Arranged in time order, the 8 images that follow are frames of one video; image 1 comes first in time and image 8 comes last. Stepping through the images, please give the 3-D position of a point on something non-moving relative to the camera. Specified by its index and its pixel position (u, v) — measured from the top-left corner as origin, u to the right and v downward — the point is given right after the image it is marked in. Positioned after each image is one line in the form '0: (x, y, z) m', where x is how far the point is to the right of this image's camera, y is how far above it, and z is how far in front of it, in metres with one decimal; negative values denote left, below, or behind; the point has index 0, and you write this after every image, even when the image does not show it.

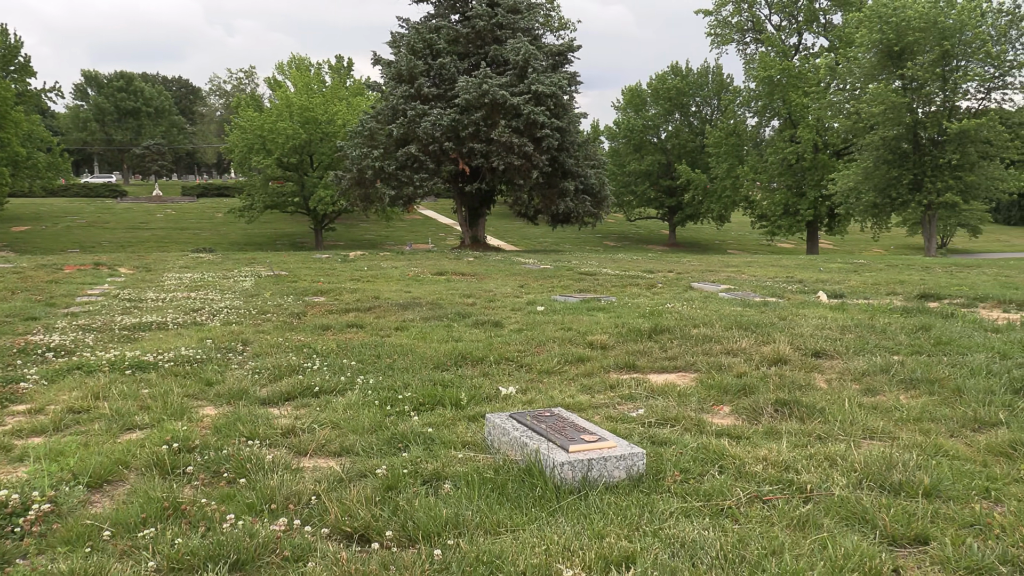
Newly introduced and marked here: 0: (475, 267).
0: (-0.9, +0.5, +18.6) m
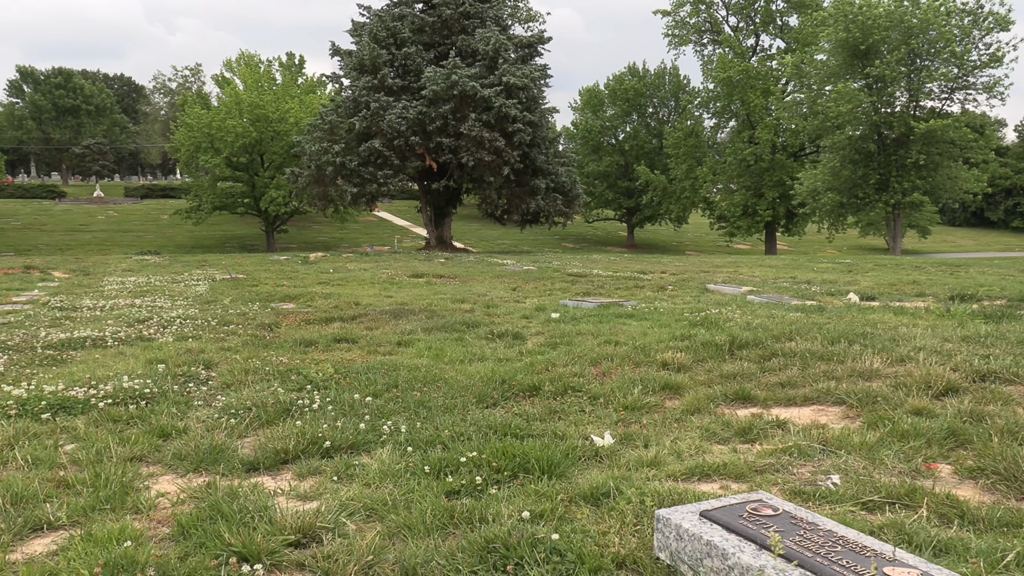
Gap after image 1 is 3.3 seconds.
0: (-1.3, +0.4, +17.0) m
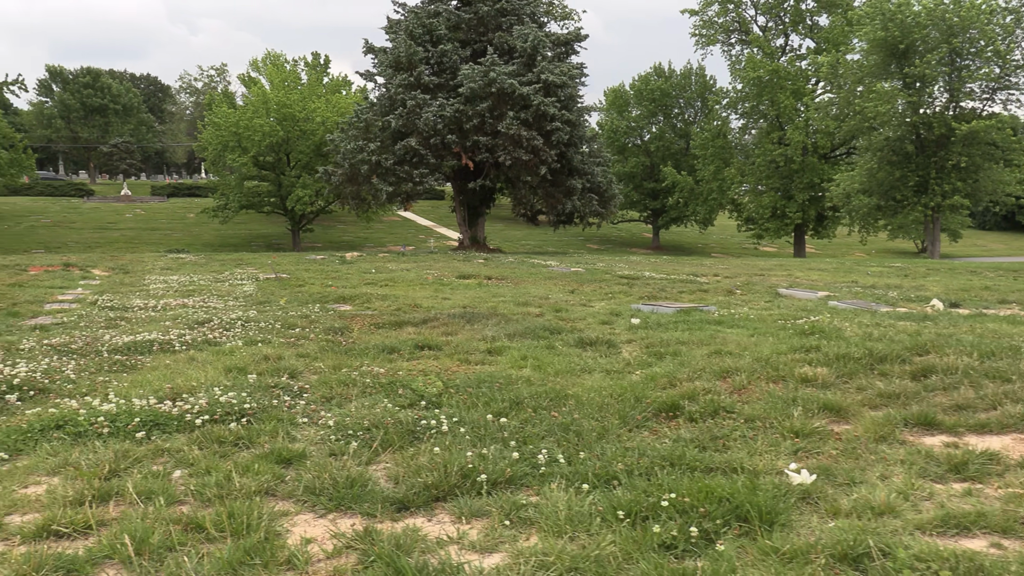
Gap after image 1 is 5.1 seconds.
0: (-0.4, +0.4, +16.6) m
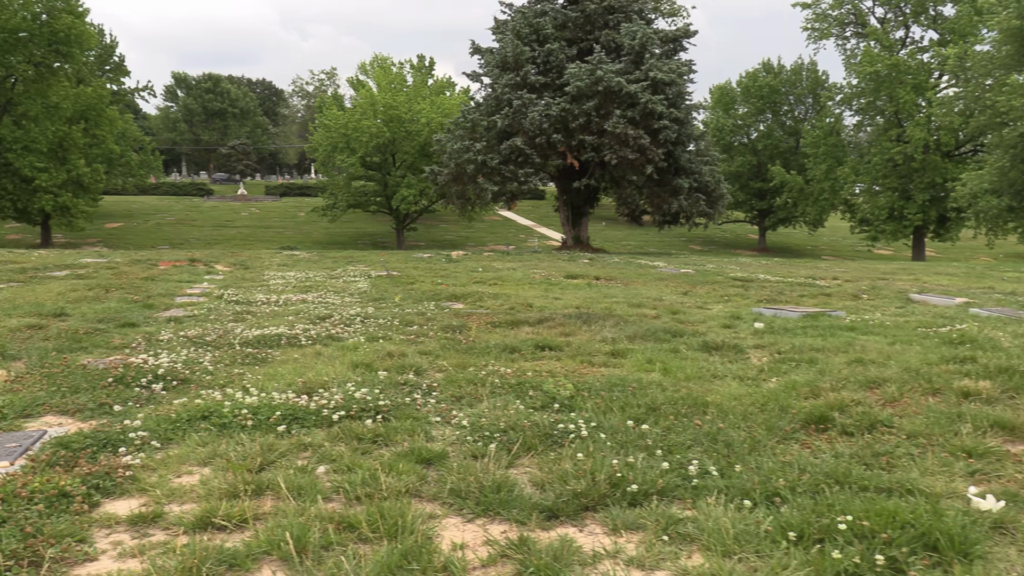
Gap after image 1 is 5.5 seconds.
0: (+1.8, +0.4, +16.4) m
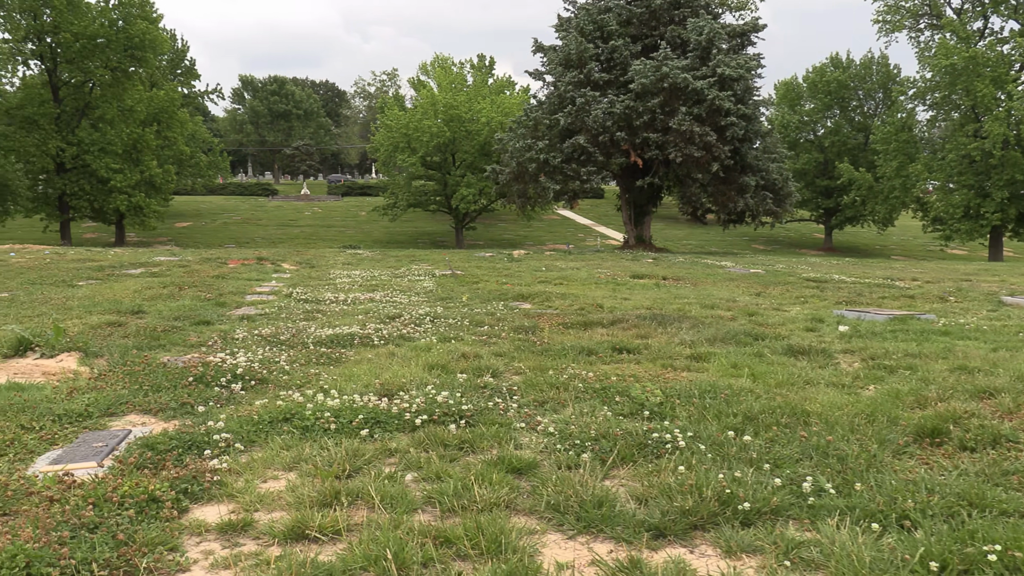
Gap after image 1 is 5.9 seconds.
0: (+3.1, +0.4, +16.1) m
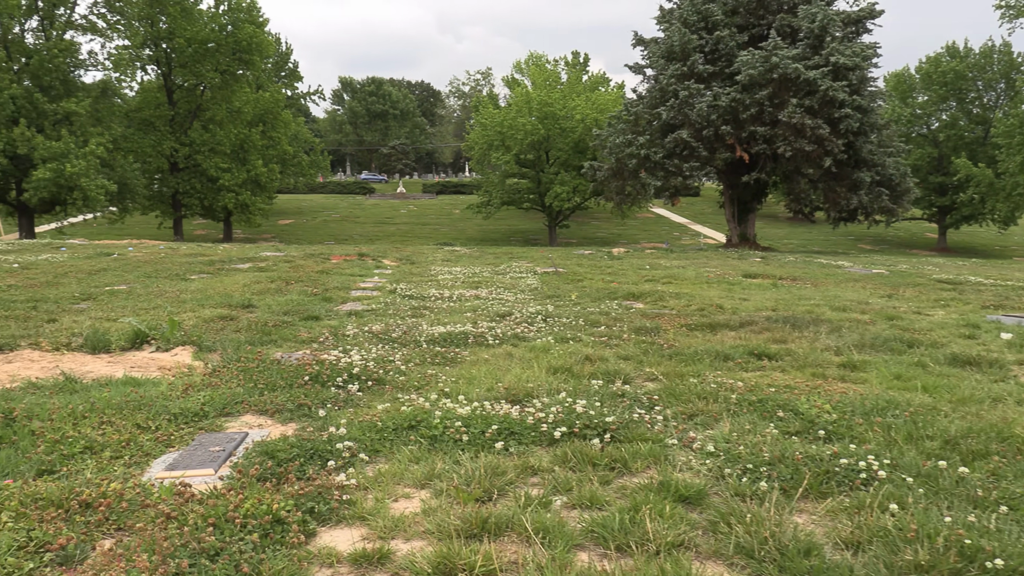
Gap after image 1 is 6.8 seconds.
0: (+5.1, +0.3, +15.2) m
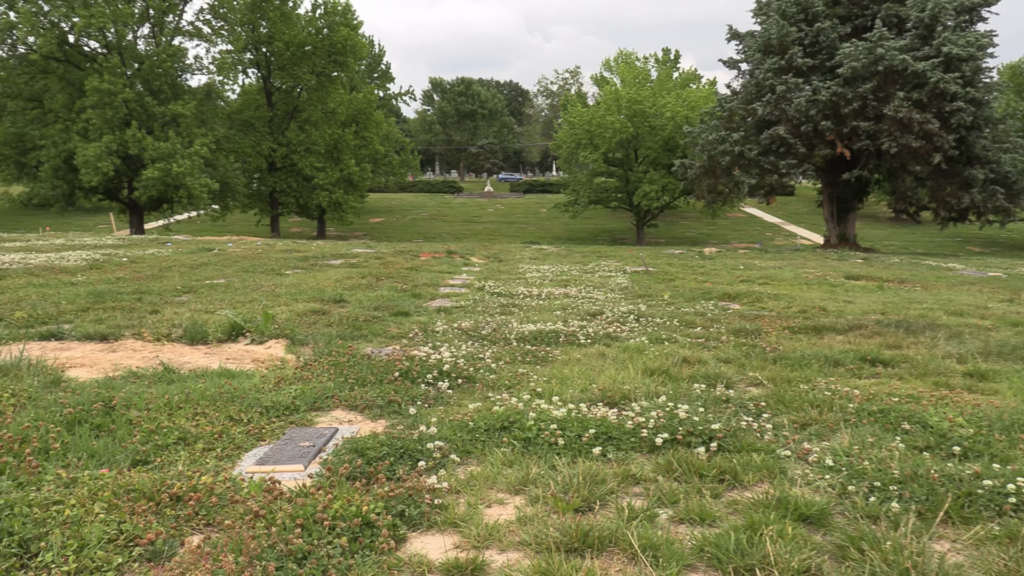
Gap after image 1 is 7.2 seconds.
0: (+6.7, +0.3, +14.4) m
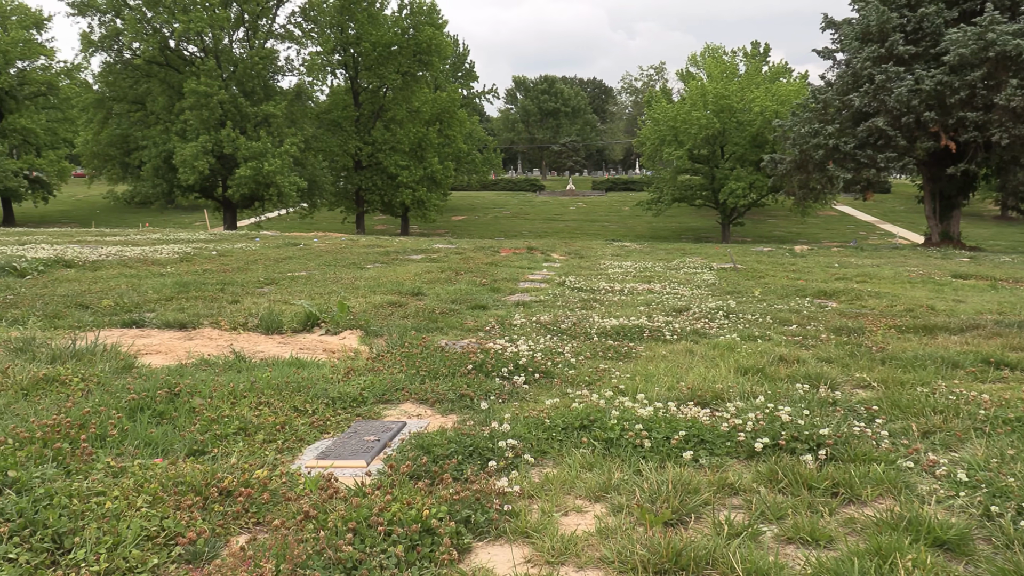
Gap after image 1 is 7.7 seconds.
0: (+8.1, +0.3, +13.4) m
